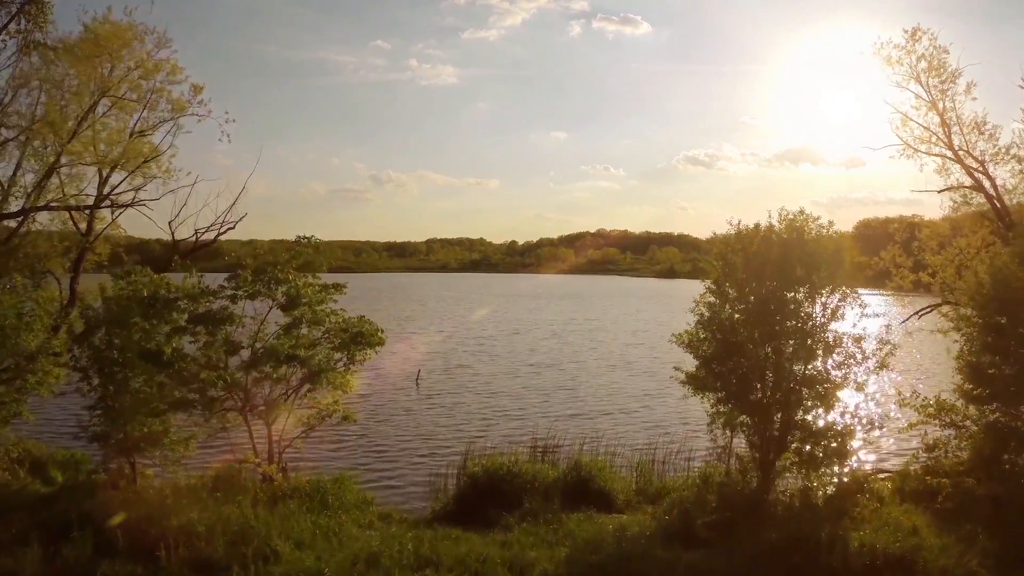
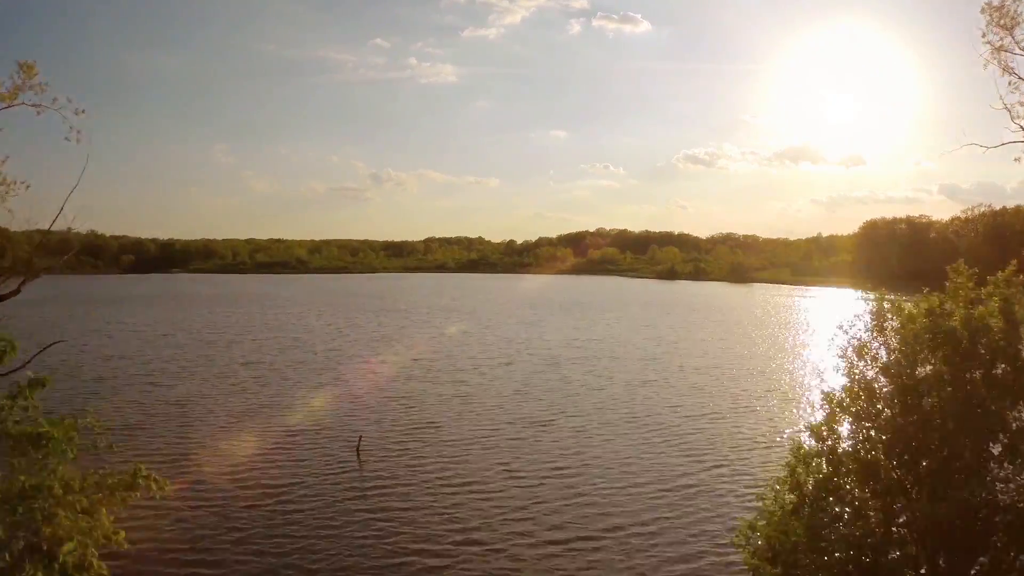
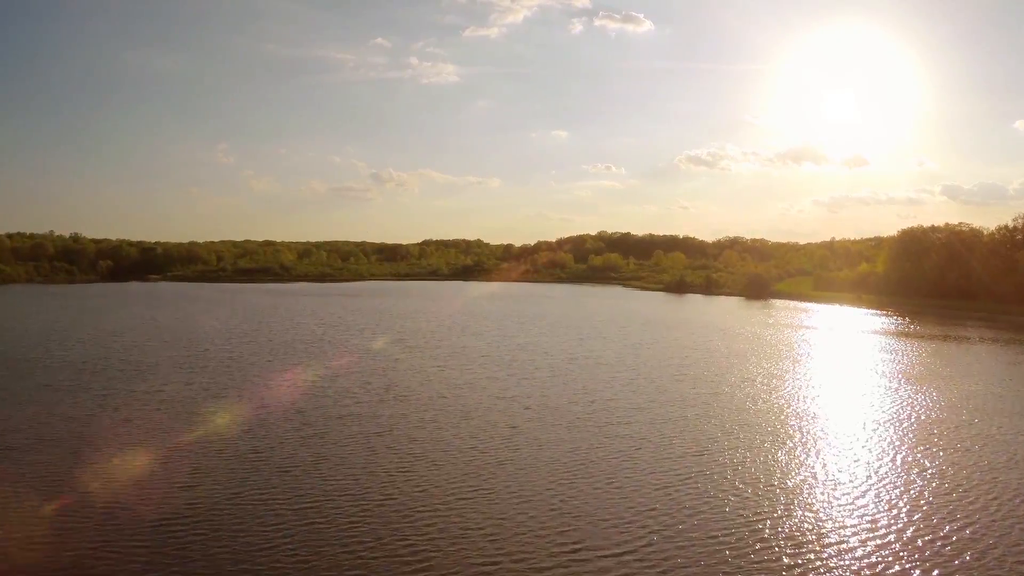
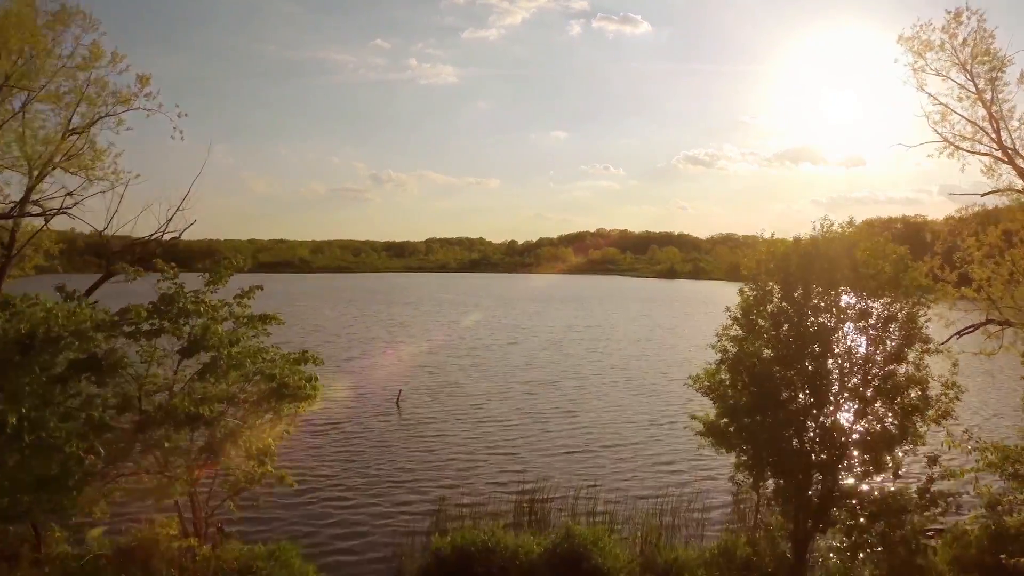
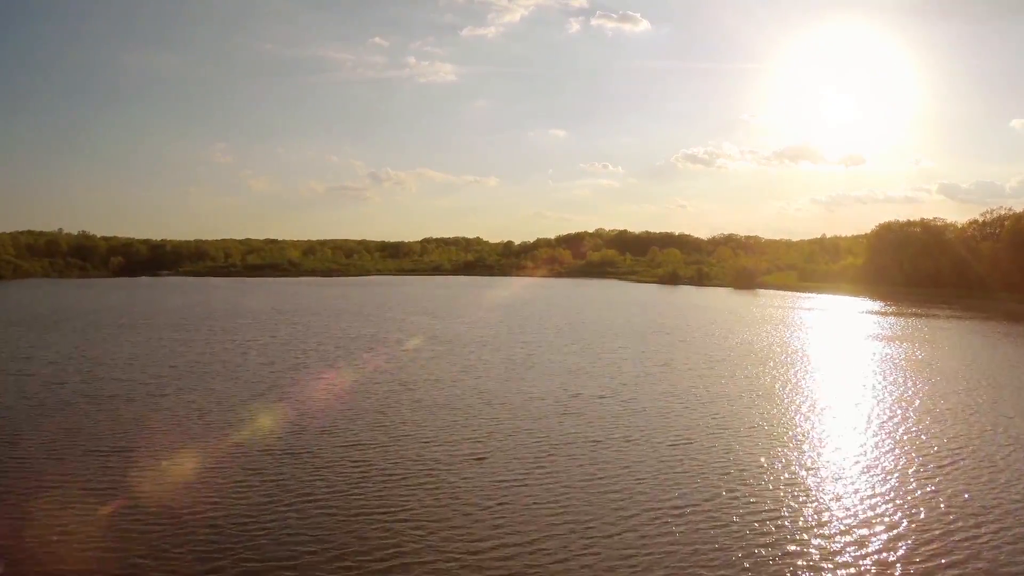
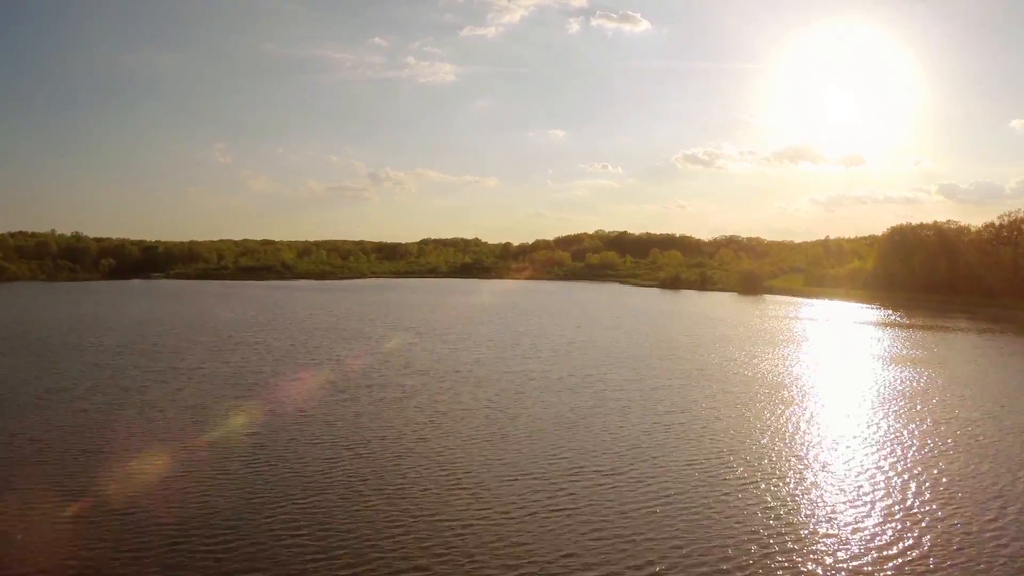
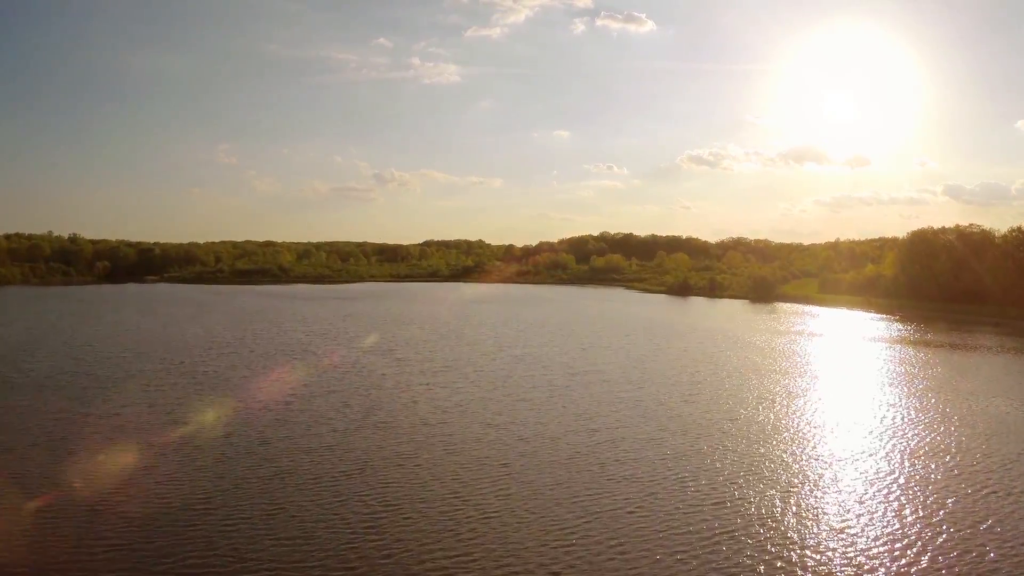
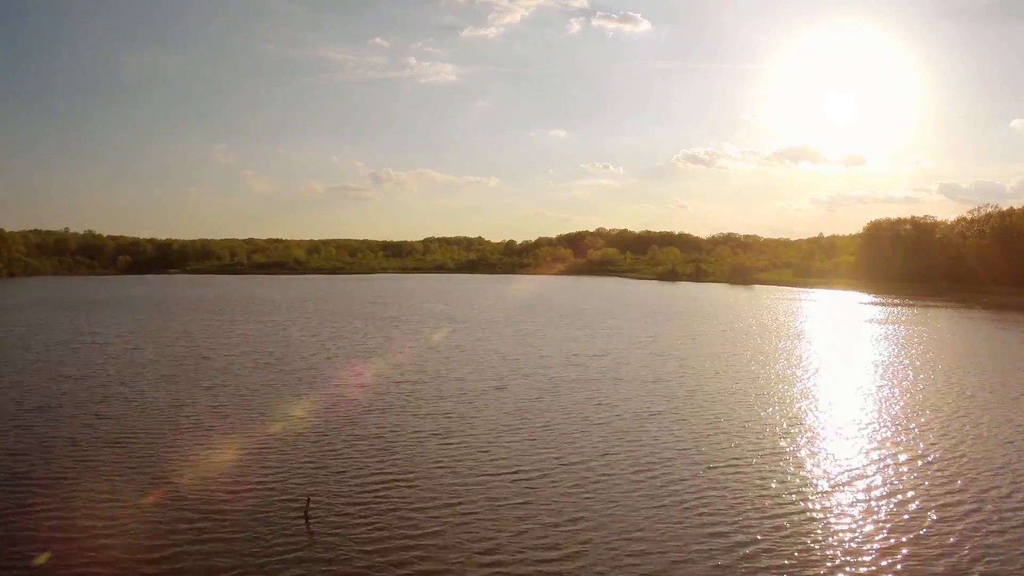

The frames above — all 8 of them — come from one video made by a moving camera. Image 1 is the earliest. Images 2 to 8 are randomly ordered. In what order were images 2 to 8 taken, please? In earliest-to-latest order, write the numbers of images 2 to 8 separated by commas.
4, 2, 8, 5, 6, 3, 7
